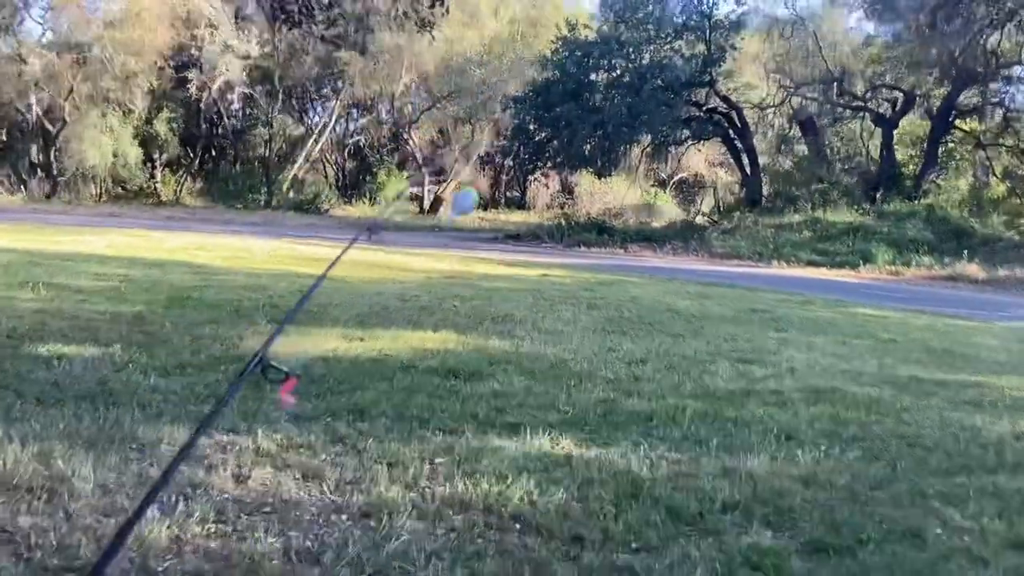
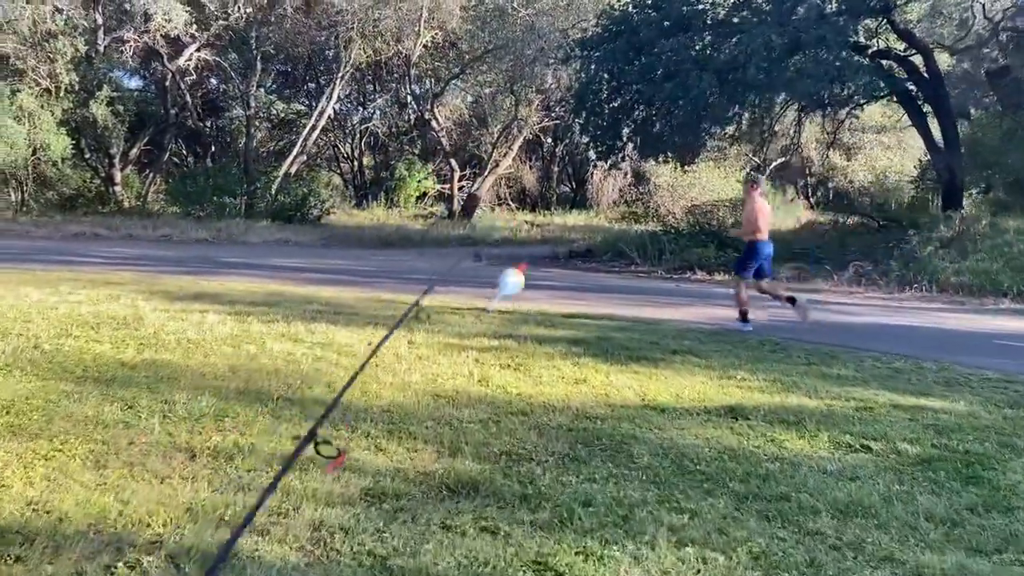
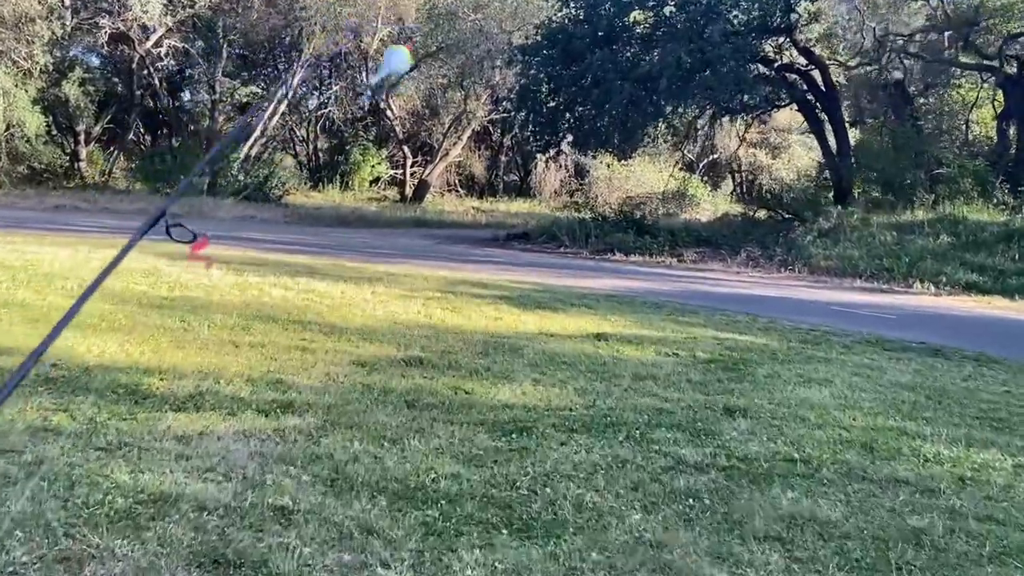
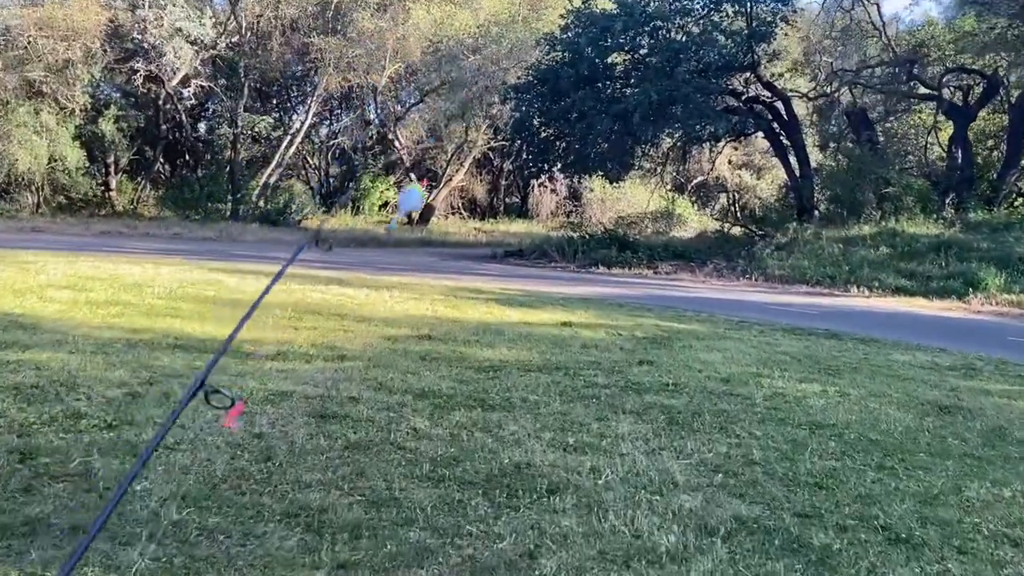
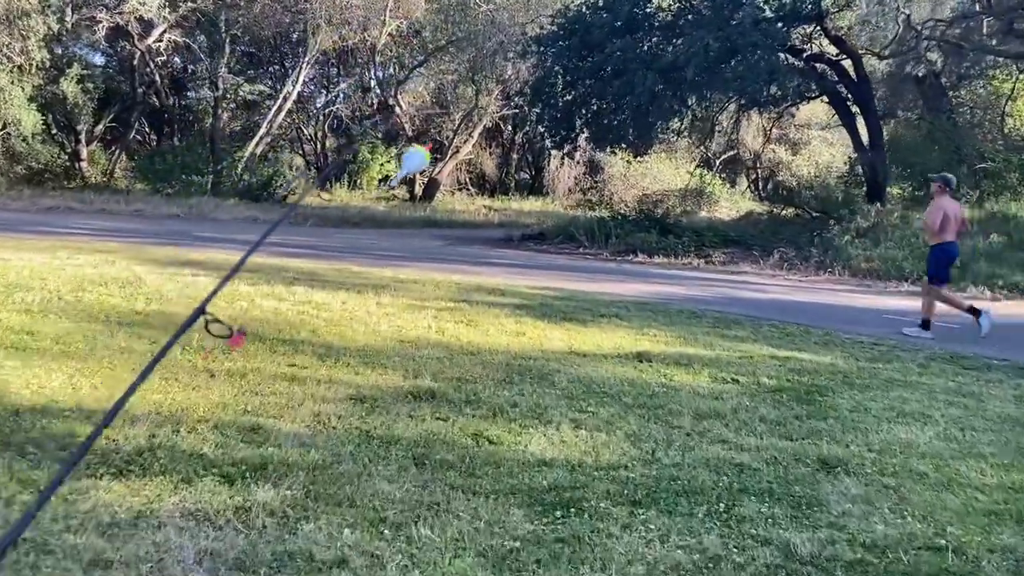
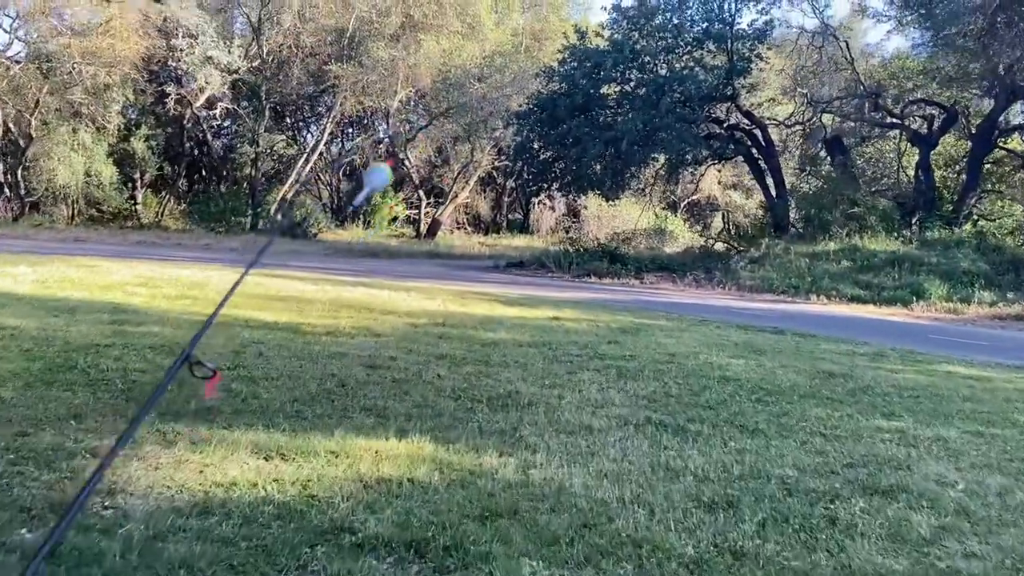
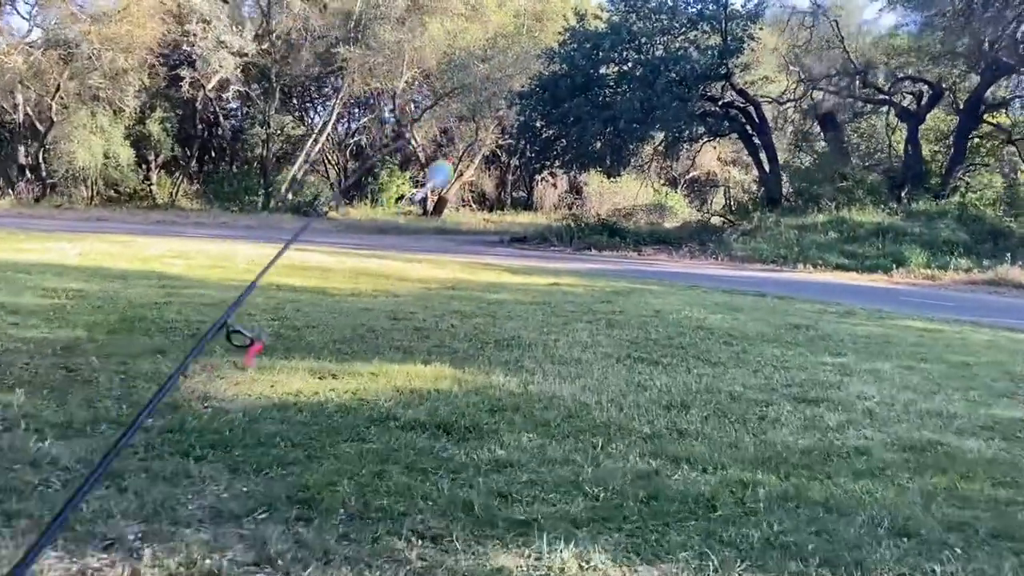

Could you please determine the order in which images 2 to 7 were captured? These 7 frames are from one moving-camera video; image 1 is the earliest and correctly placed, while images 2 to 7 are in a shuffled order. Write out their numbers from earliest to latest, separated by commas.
7, 6, 4, 3, 5, 2
